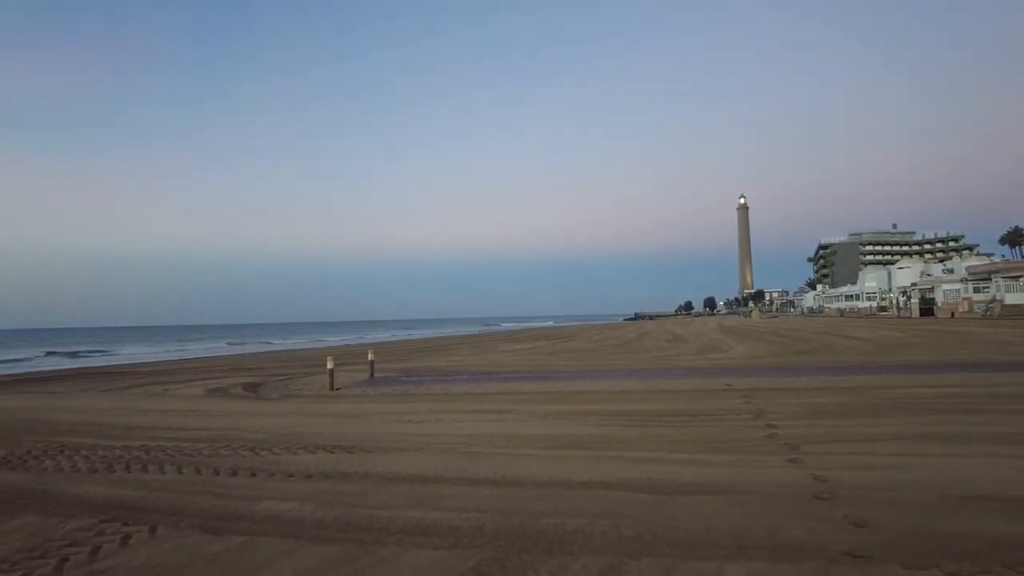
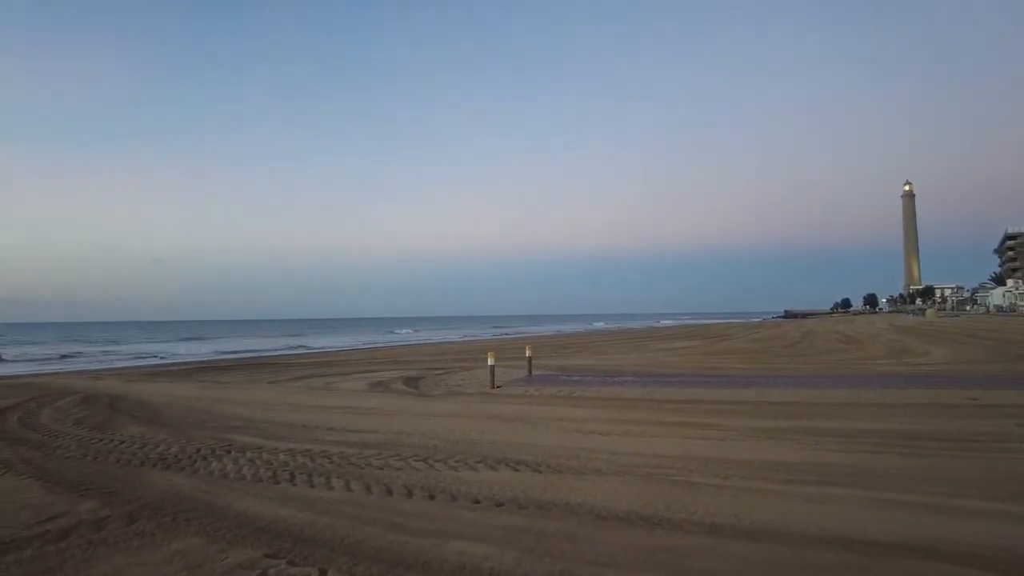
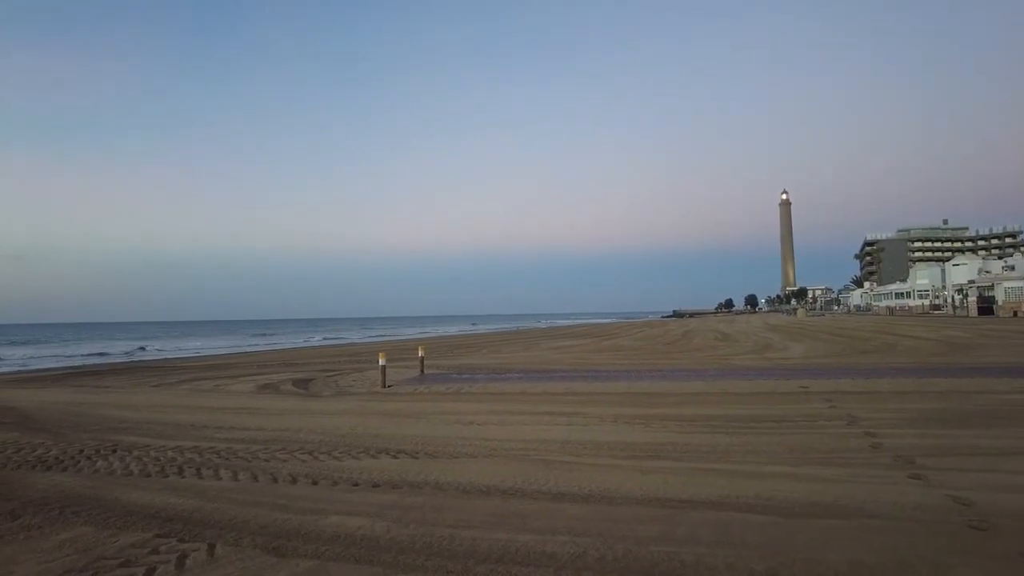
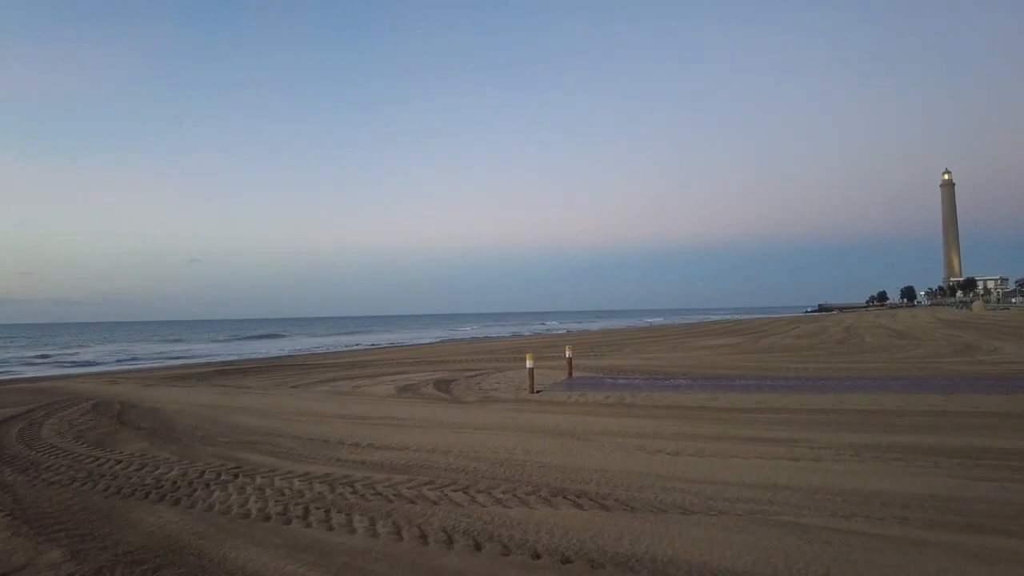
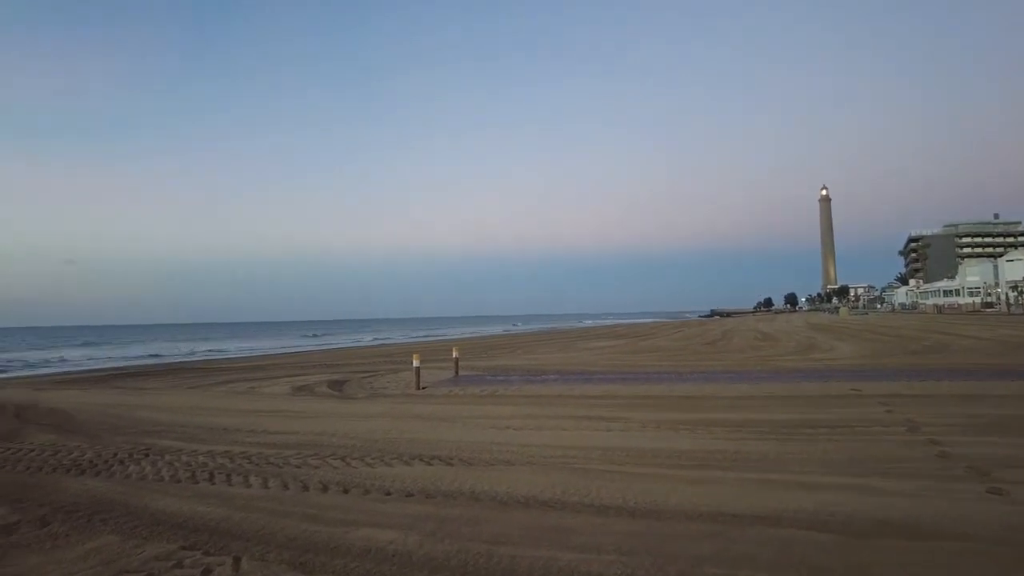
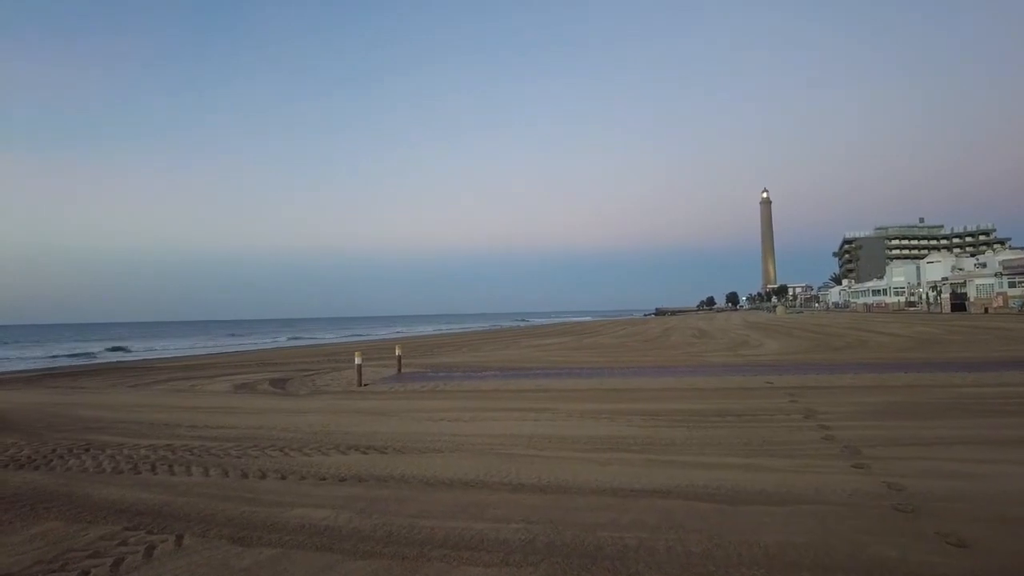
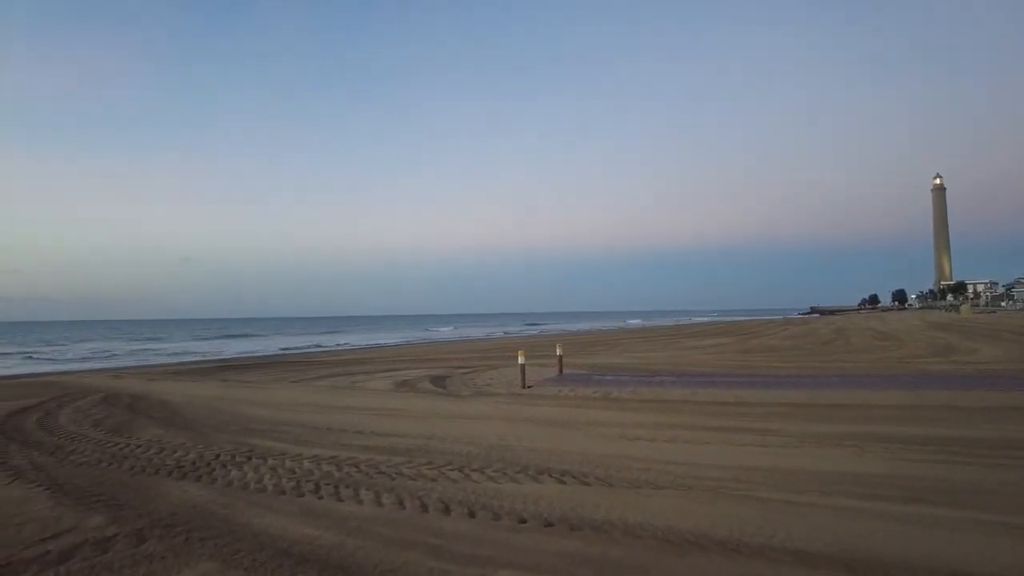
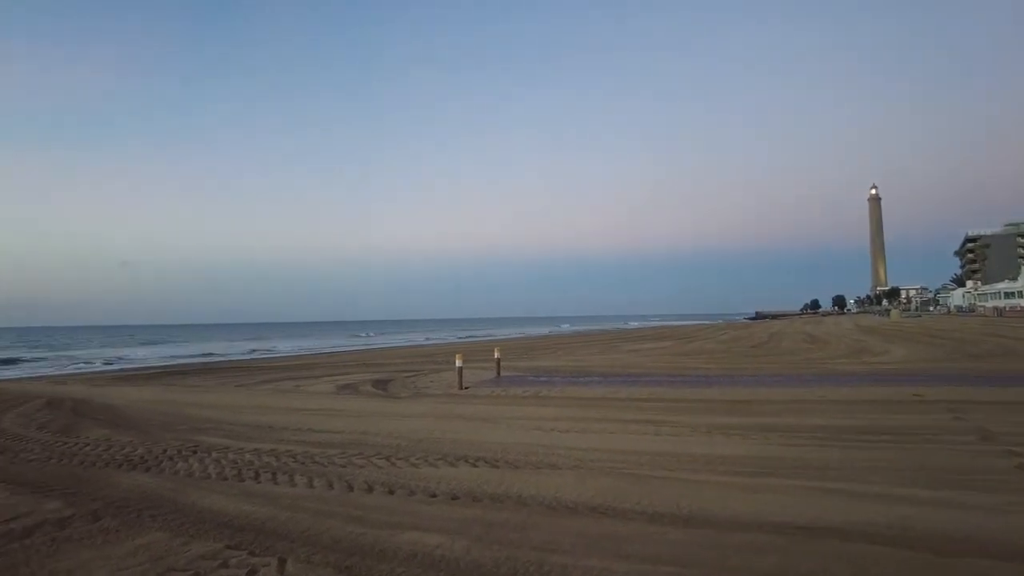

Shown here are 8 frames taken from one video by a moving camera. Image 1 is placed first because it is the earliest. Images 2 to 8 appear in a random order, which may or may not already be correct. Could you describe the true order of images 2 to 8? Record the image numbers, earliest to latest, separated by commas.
6, 3, 5, 8, 2, 7, 4
